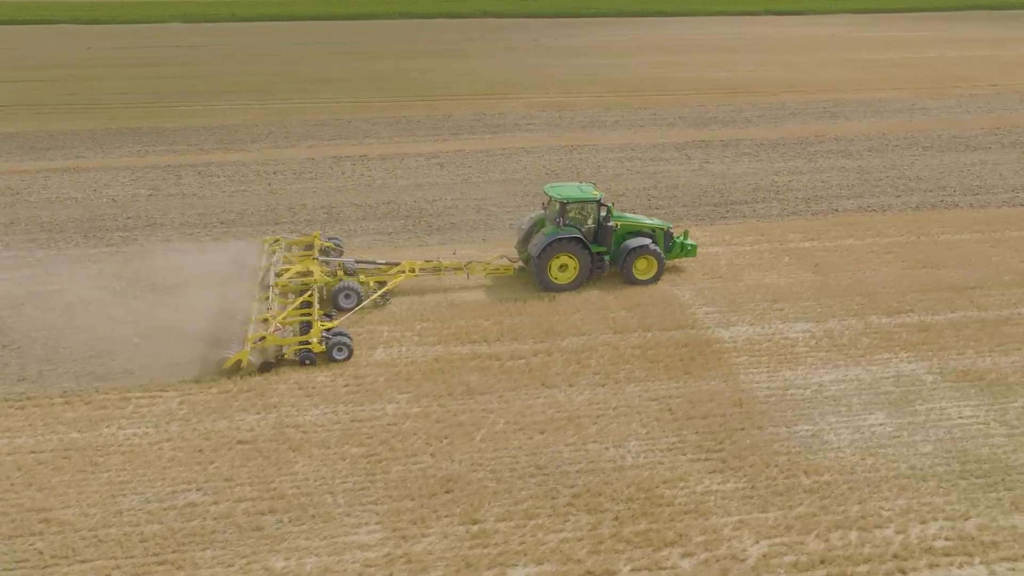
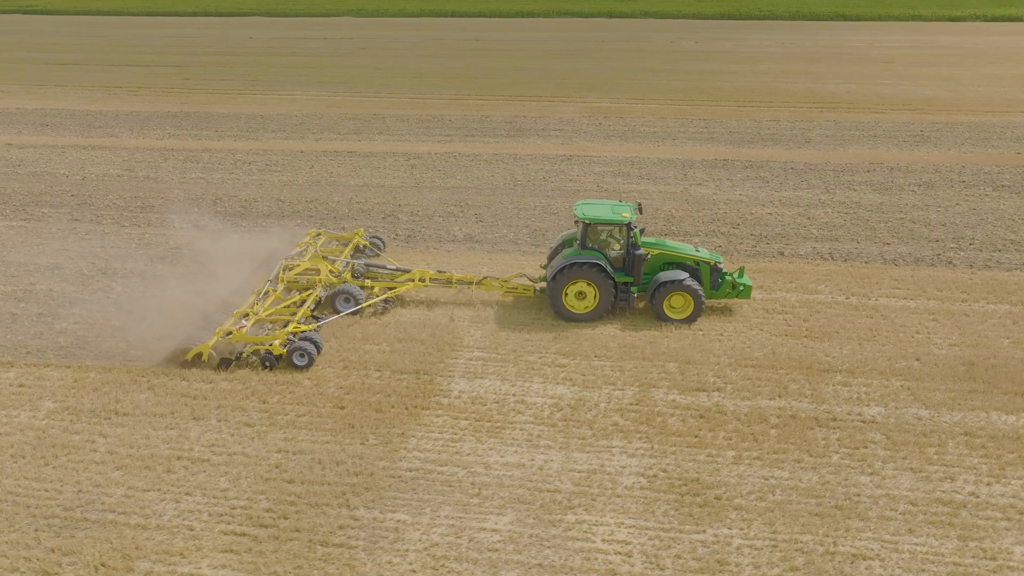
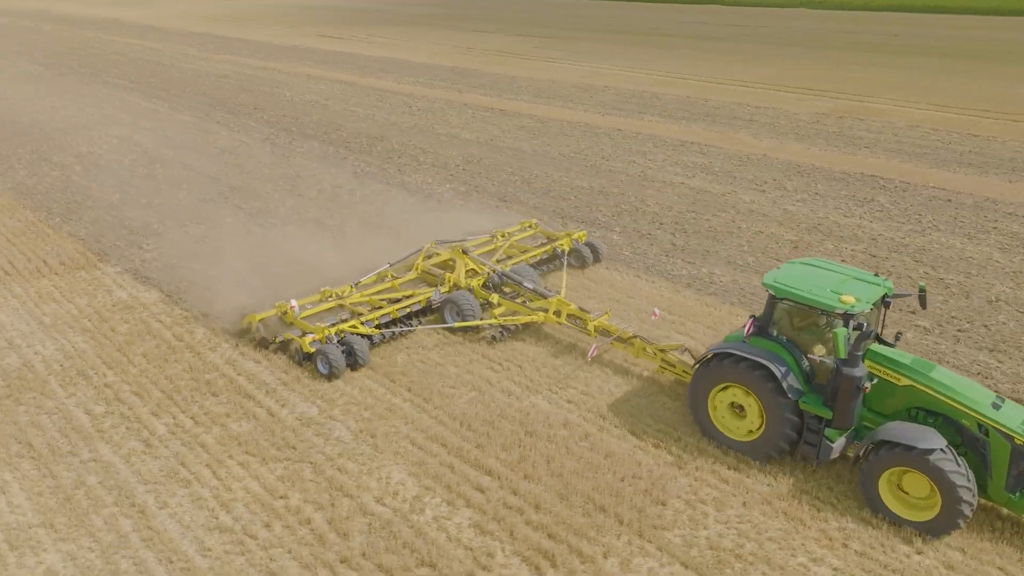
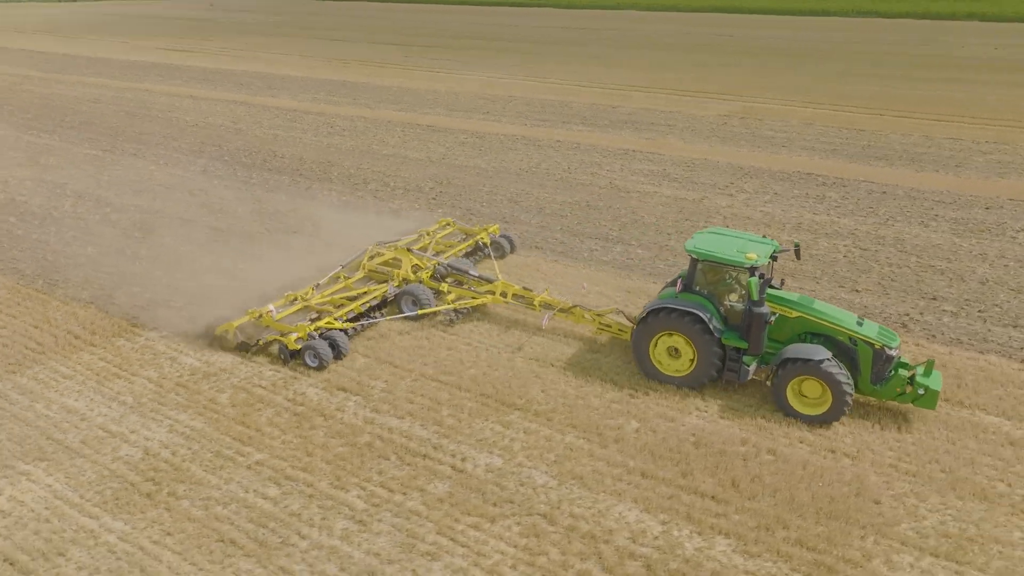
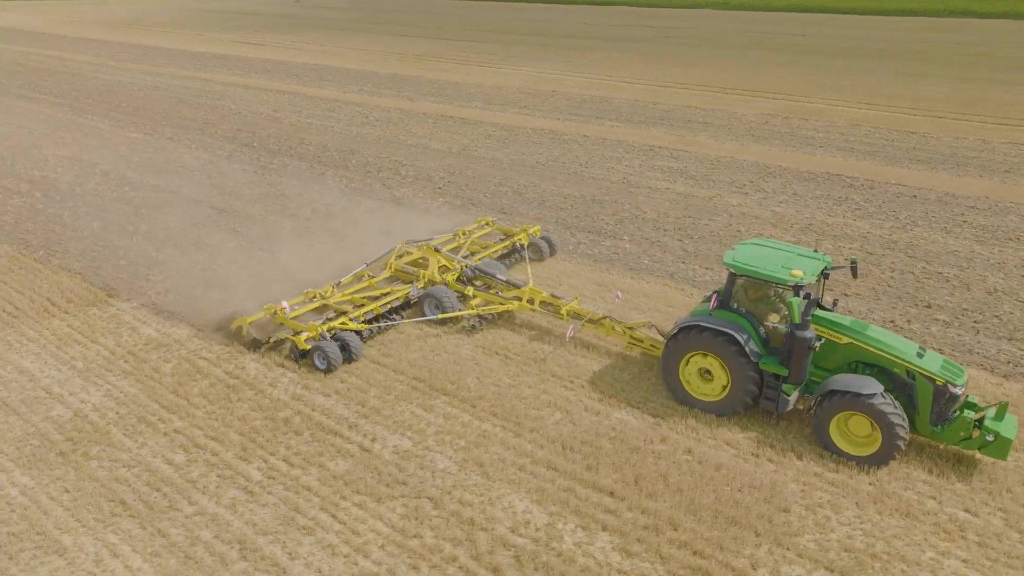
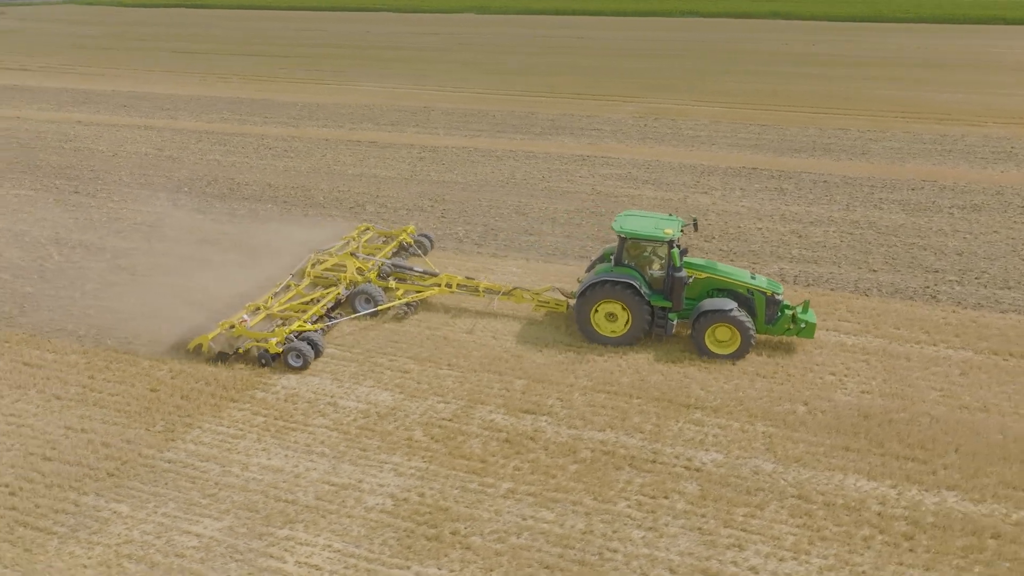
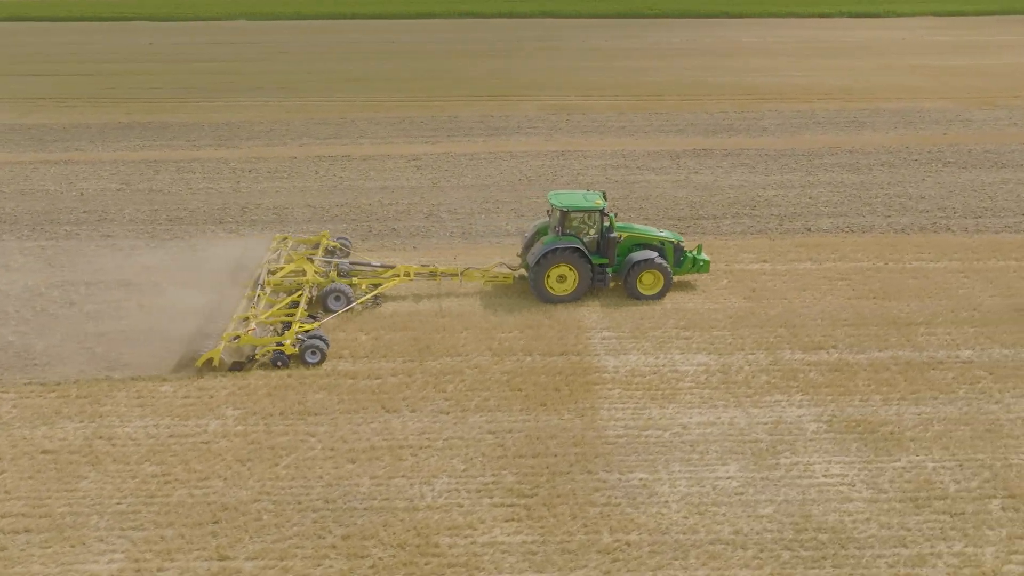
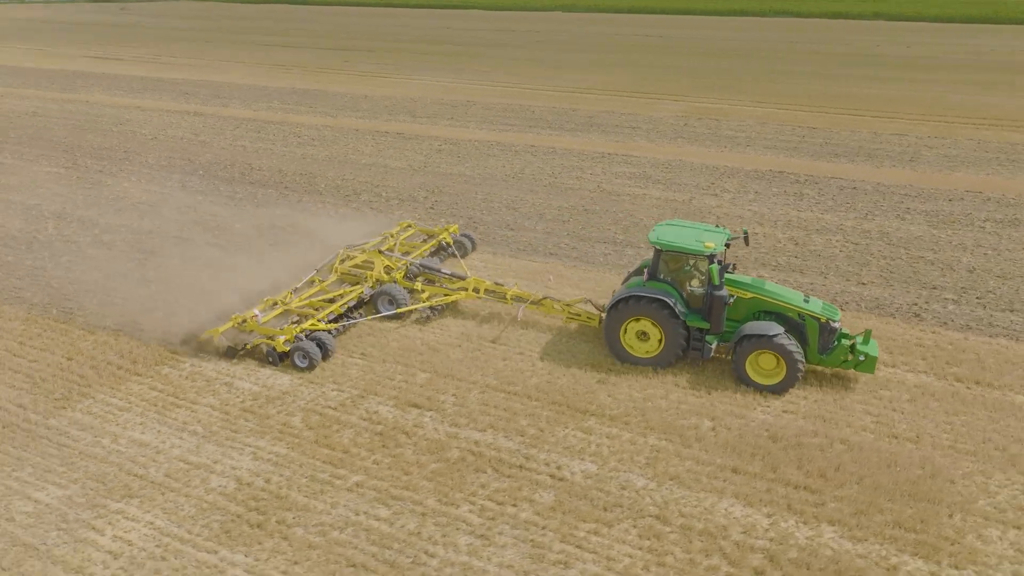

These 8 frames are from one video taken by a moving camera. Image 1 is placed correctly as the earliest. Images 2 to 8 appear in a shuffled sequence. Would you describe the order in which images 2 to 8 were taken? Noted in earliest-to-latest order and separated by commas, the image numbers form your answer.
7, 2, 6, 8, 4, 5, 3
